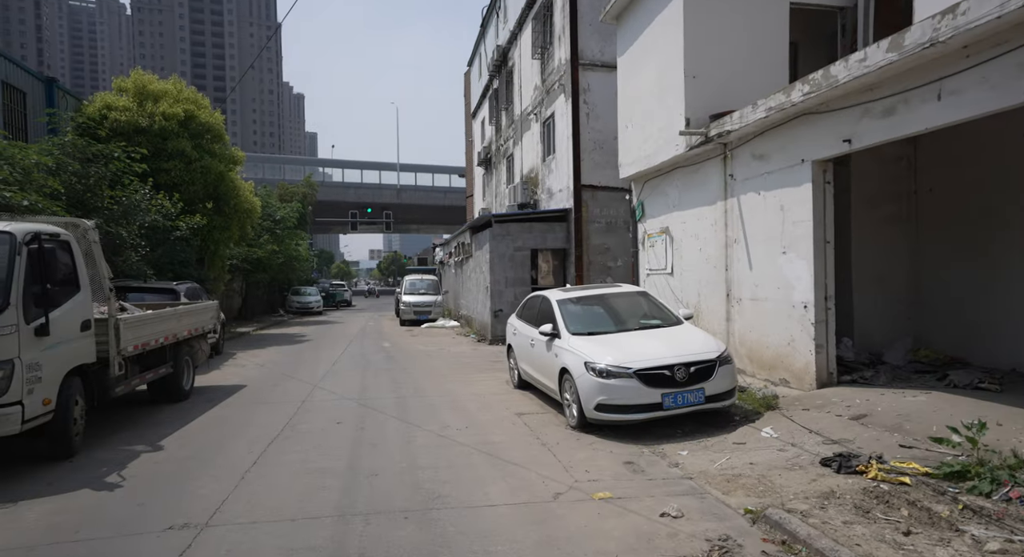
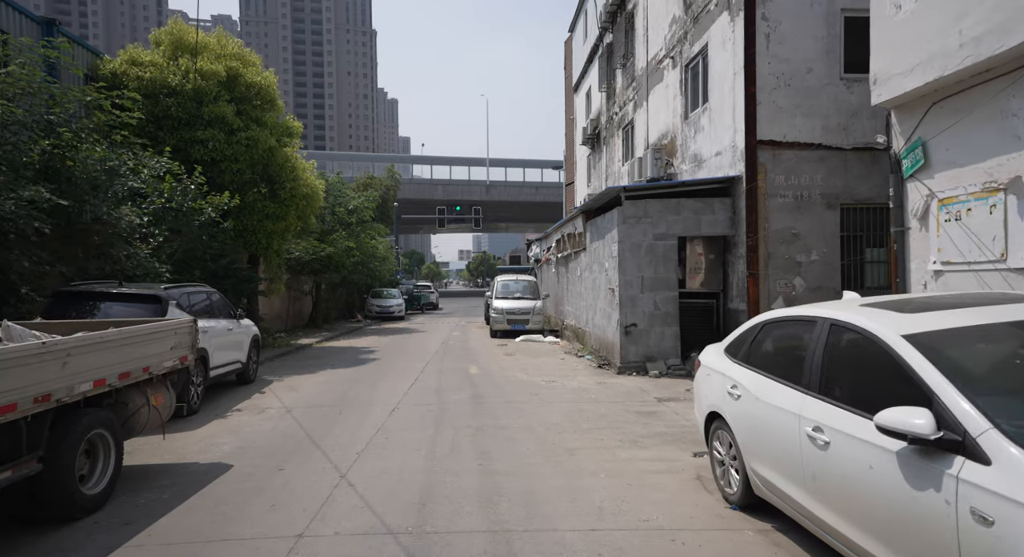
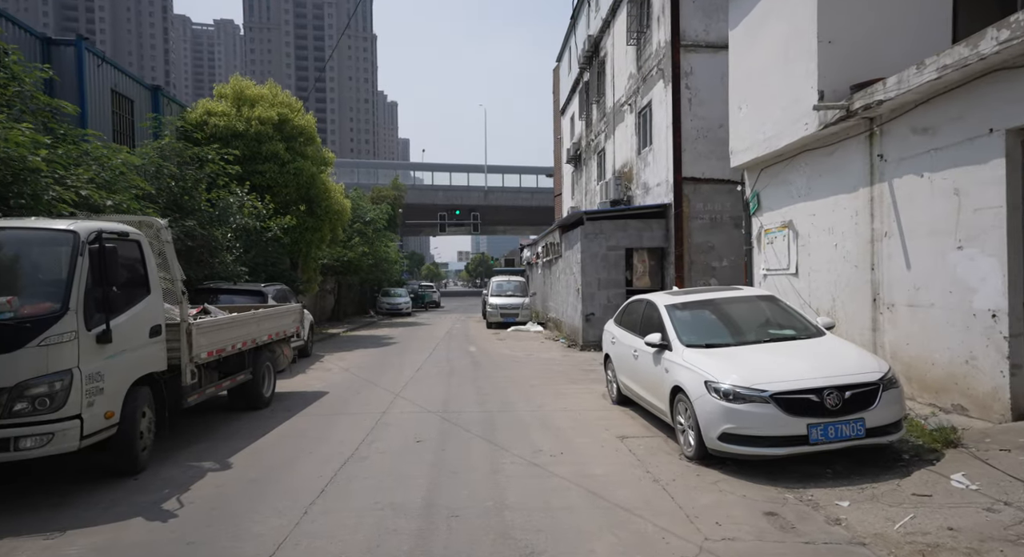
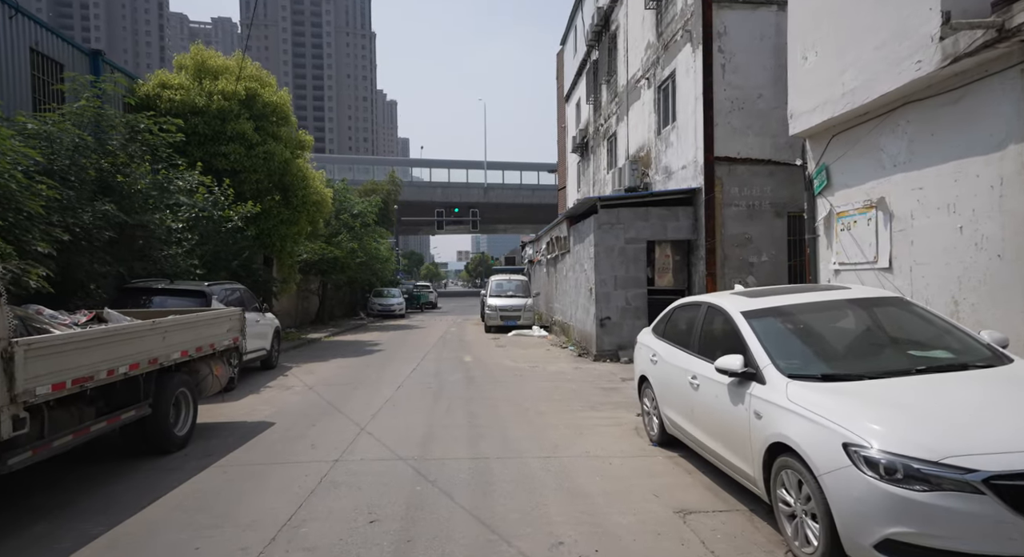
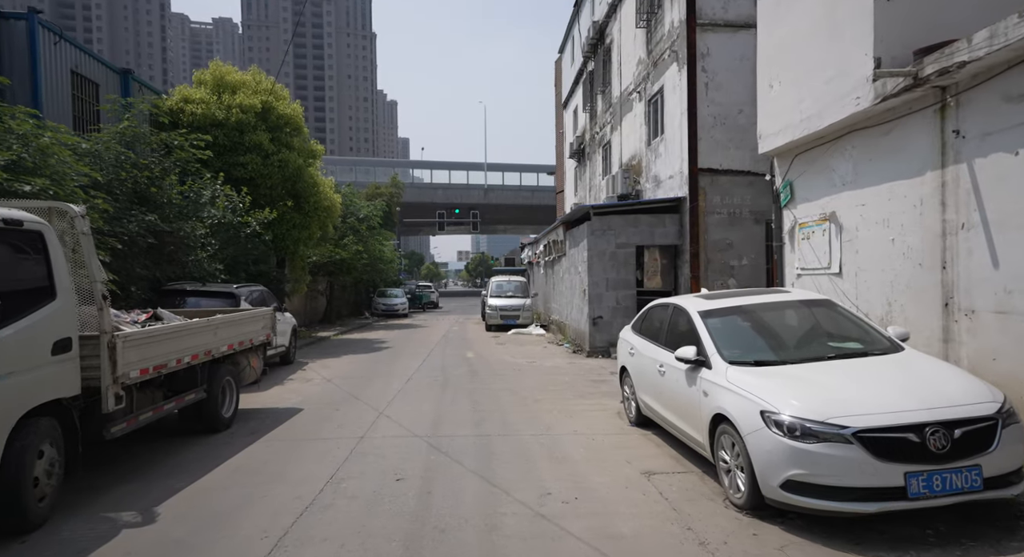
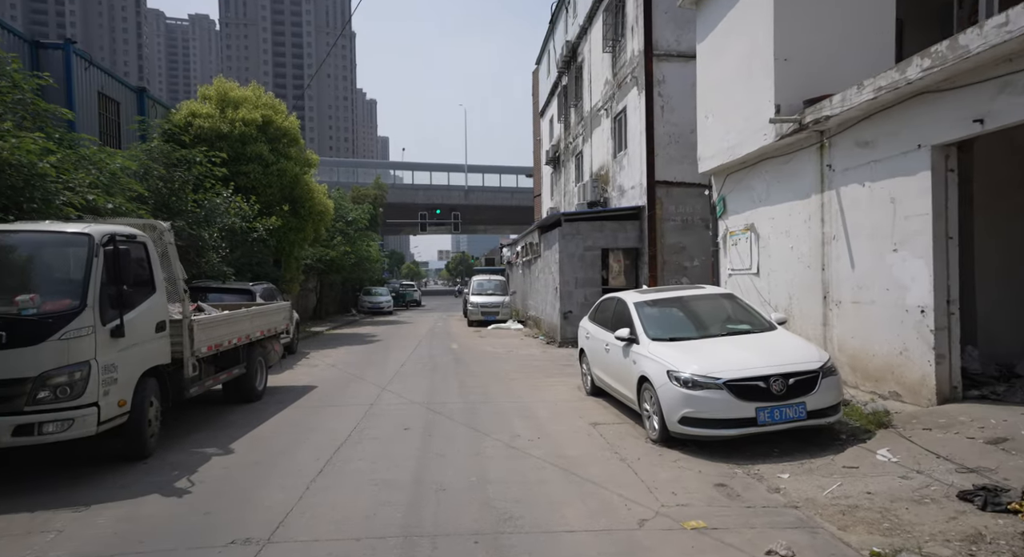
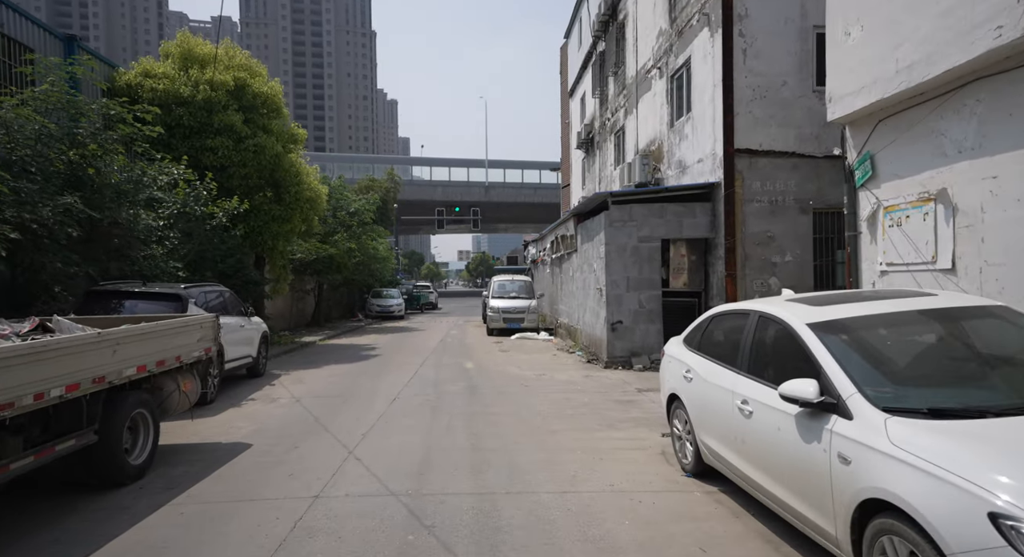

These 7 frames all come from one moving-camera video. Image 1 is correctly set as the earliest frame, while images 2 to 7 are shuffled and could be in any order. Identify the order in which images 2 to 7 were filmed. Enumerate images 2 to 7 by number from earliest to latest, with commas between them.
6, 3, 5, 4, 7, 2
